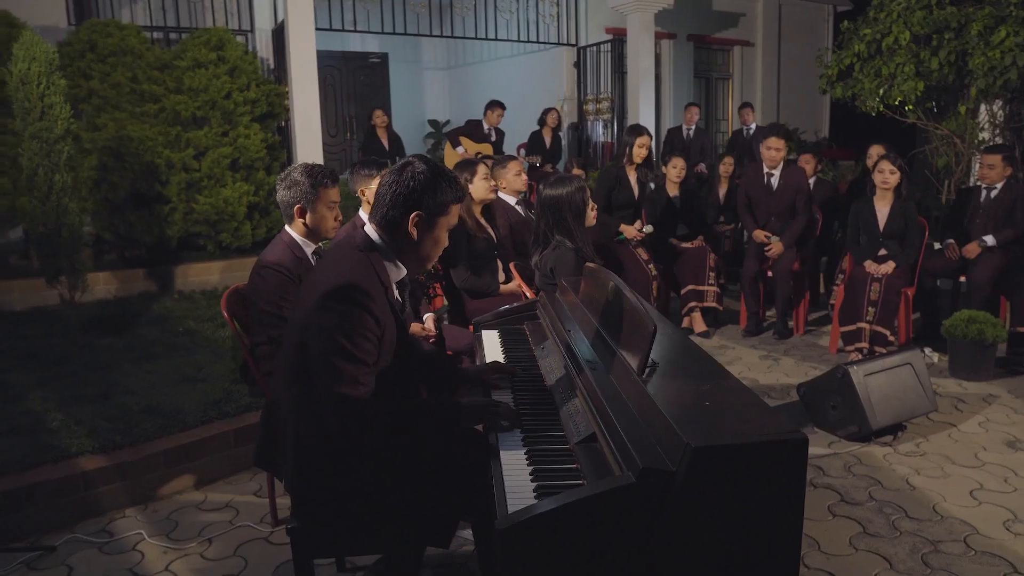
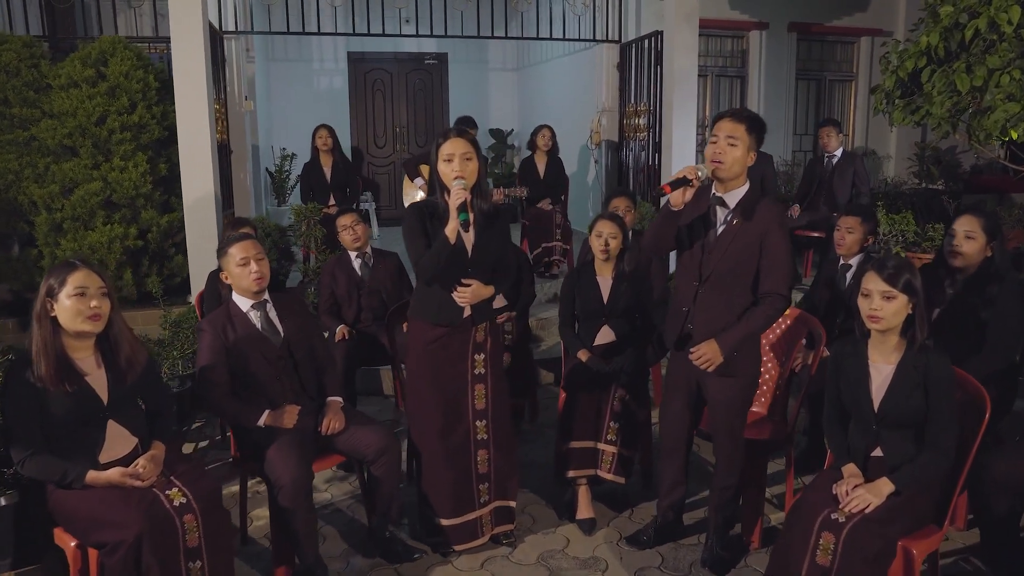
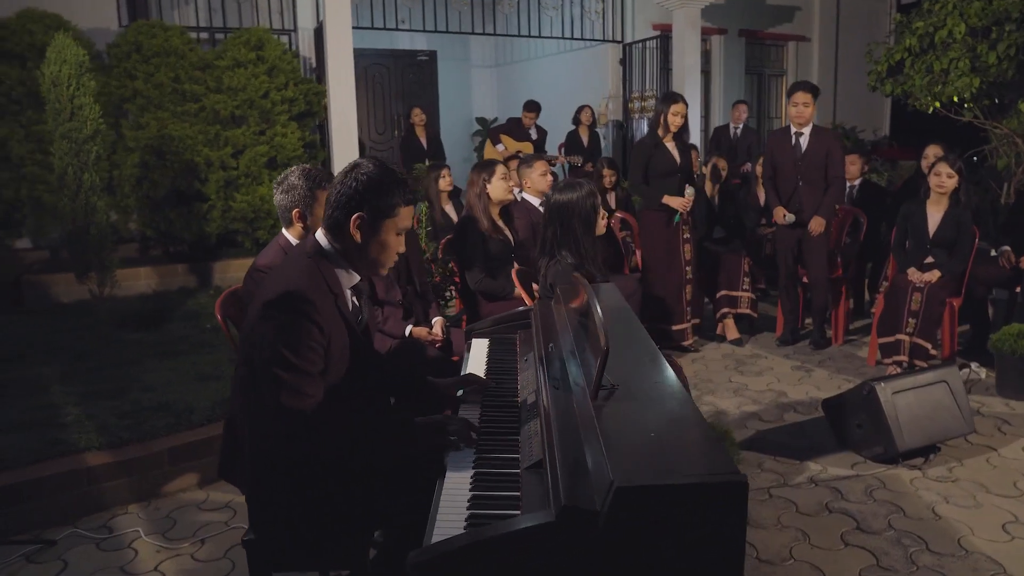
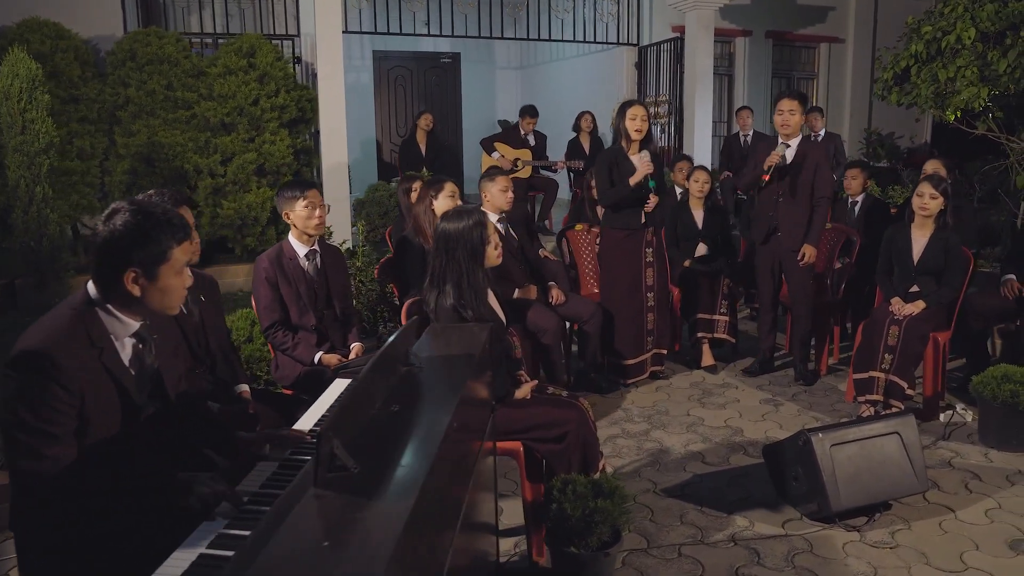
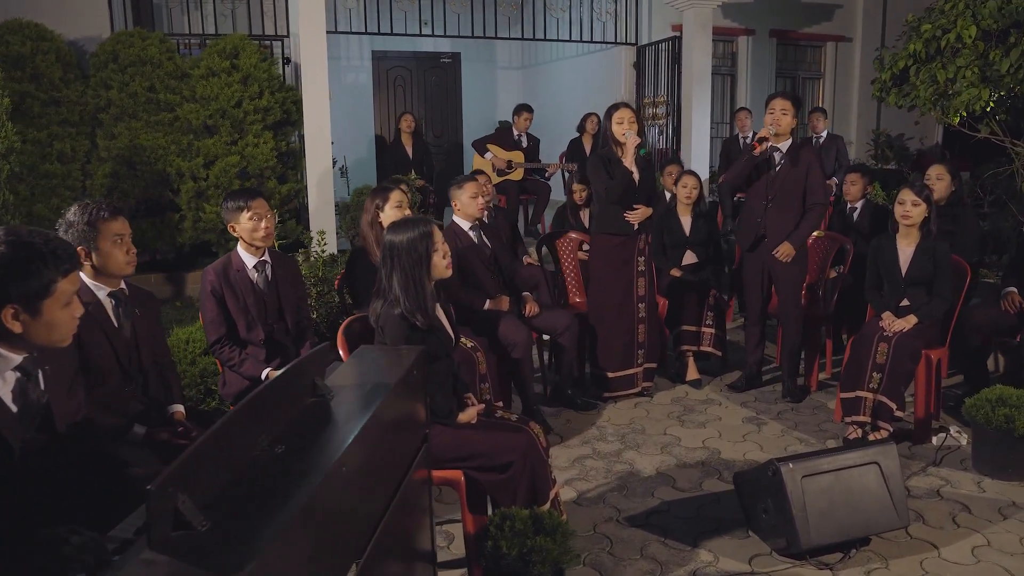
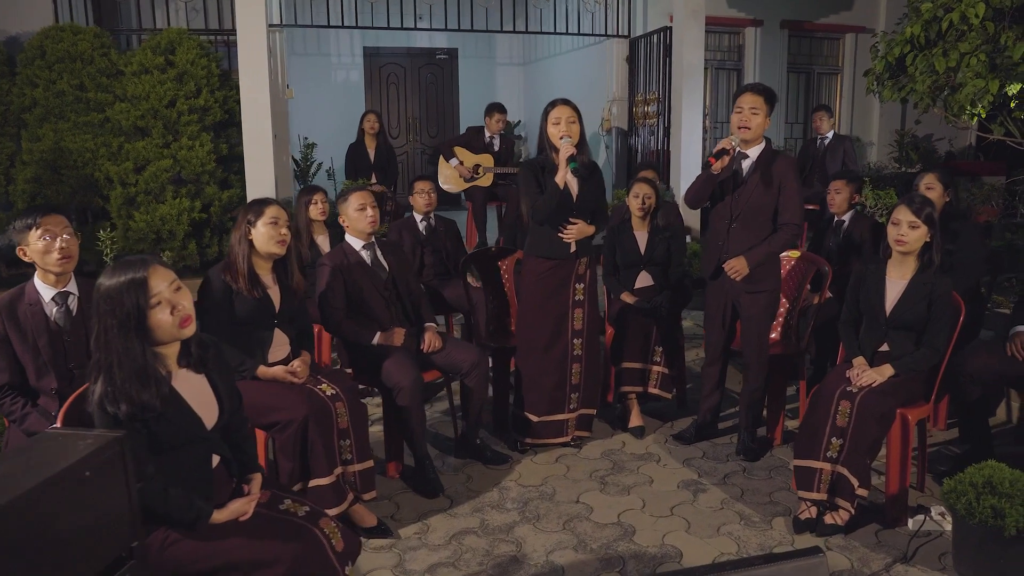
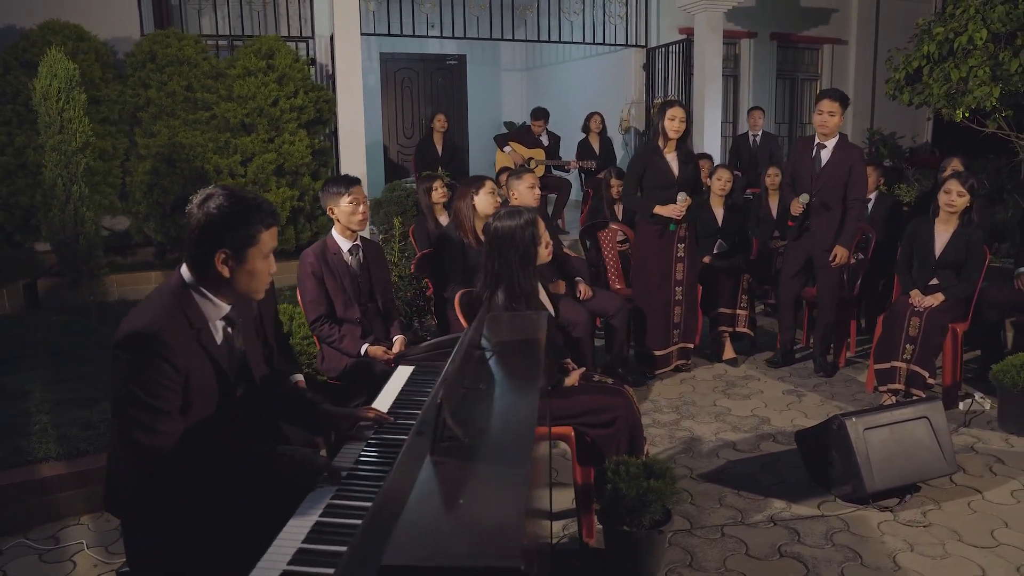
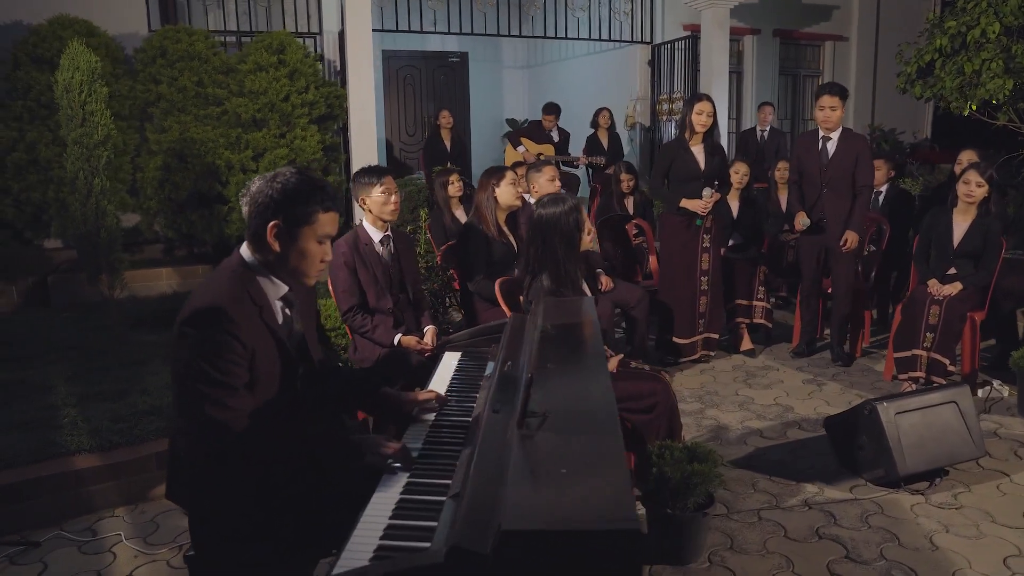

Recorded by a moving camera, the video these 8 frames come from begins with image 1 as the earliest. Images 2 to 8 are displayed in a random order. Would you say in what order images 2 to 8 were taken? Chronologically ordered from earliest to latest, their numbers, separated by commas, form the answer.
3, 8, 7, 4, 5, 6, 2
